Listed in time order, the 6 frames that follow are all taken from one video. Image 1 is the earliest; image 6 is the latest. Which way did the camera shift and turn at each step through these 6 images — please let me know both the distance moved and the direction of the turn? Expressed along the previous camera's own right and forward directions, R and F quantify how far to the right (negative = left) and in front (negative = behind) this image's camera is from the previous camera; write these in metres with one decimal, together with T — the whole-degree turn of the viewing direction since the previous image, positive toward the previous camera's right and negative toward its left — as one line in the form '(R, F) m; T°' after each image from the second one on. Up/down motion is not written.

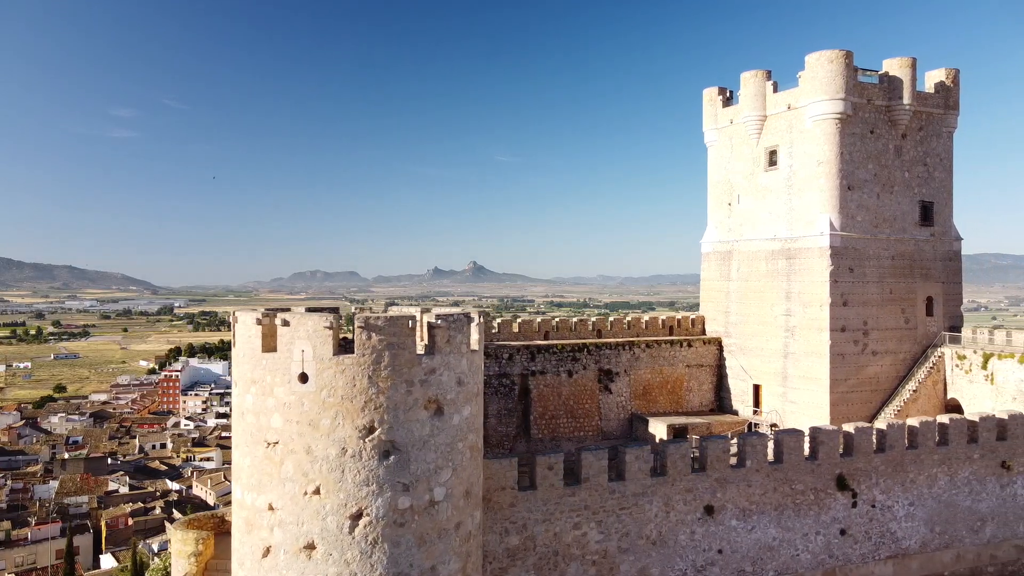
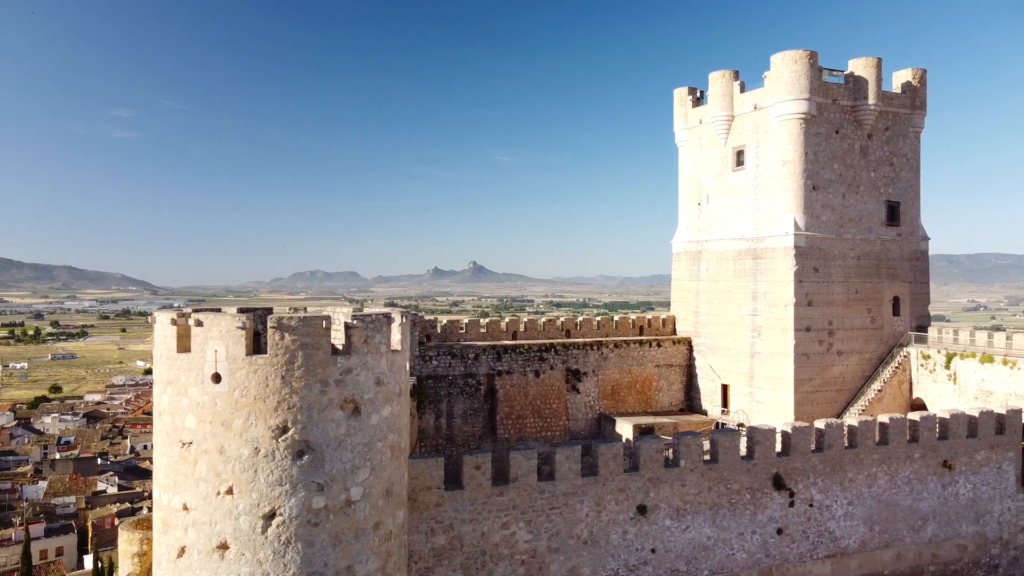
(+0.6, 0.0) m; +1°
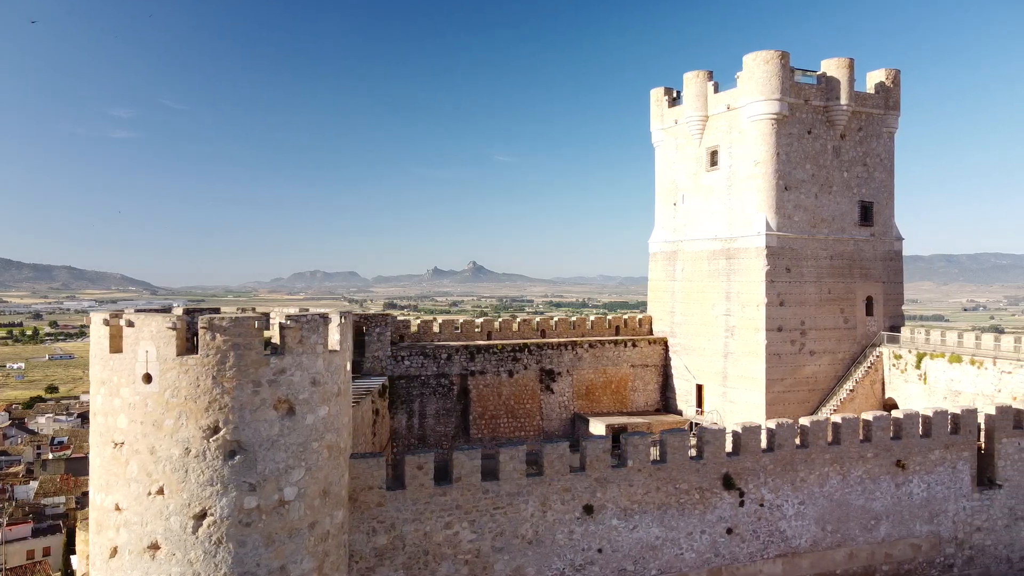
(+0.5, 0.0) m; +1°
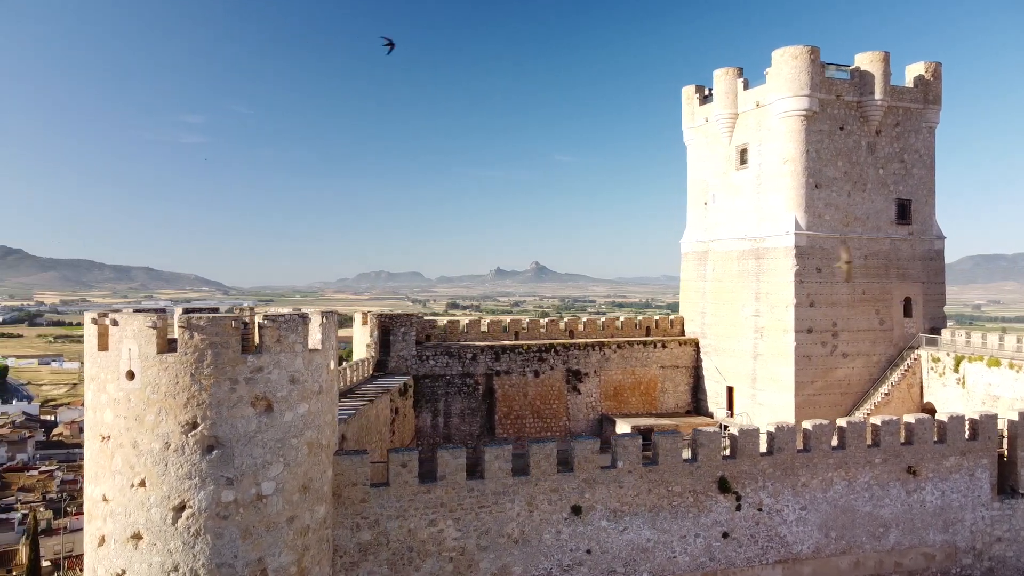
(+0.6, 0.0) m; -4°
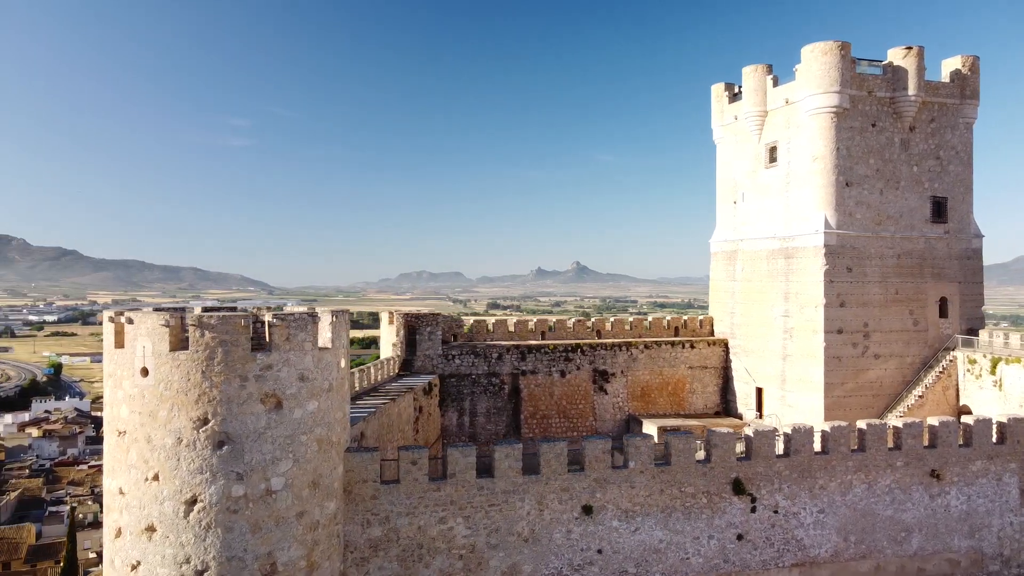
(+0.2, 0.0) m; -3°
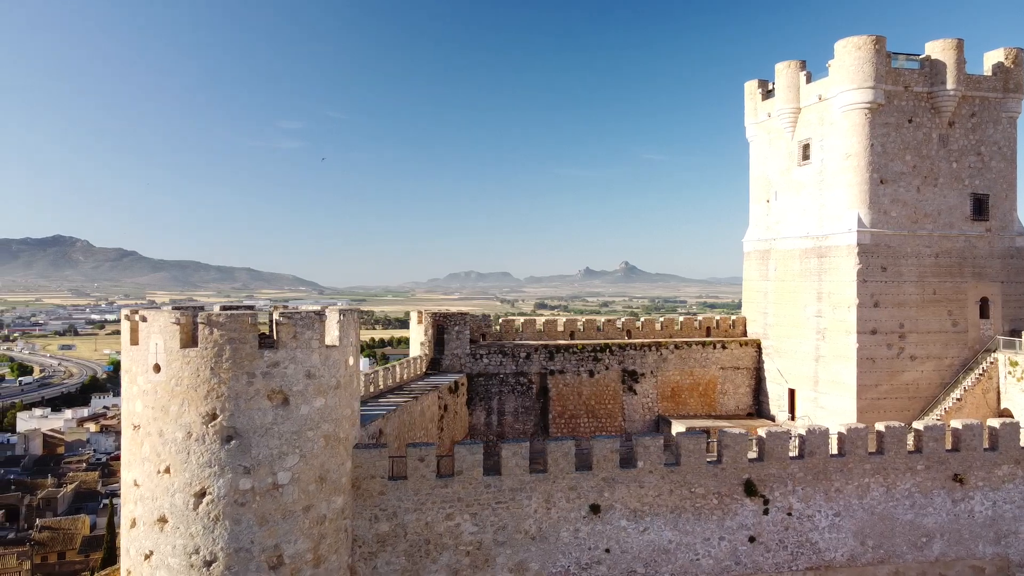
(+0.3, 0.0) m; -3°
